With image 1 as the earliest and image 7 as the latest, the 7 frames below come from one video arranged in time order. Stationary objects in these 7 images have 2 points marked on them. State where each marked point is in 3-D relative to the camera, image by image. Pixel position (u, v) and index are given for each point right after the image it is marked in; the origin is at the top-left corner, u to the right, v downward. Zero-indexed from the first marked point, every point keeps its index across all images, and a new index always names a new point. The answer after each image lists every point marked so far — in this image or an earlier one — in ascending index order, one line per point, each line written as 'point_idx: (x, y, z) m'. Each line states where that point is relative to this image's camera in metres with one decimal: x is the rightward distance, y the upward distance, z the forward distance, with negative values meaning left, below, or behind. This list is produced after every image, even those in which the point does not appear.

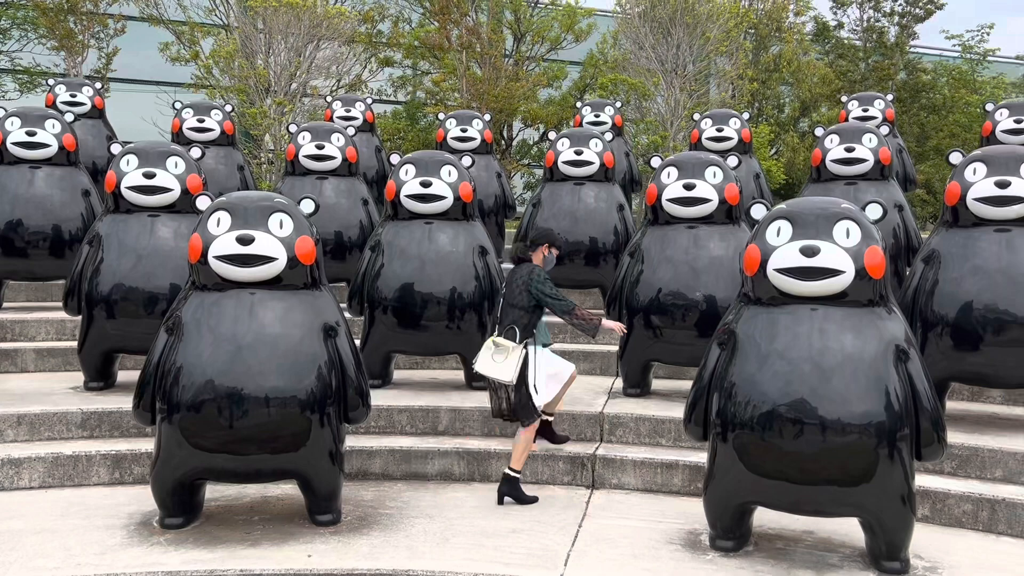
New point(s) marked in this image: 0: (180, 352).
0: (-1.6, -0.3, +4.5) m
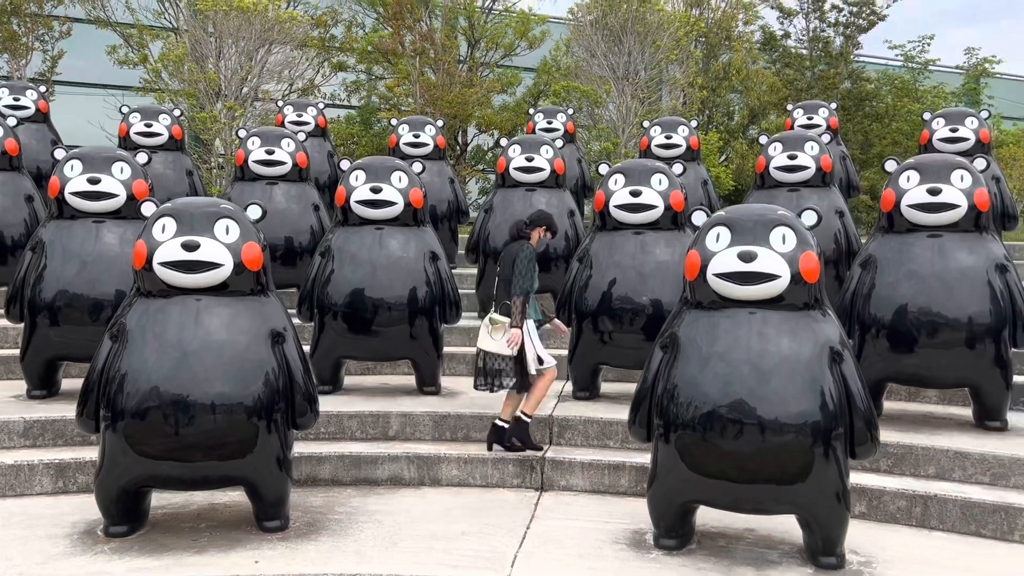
0: (-1.9, -0.3, +4.4) m
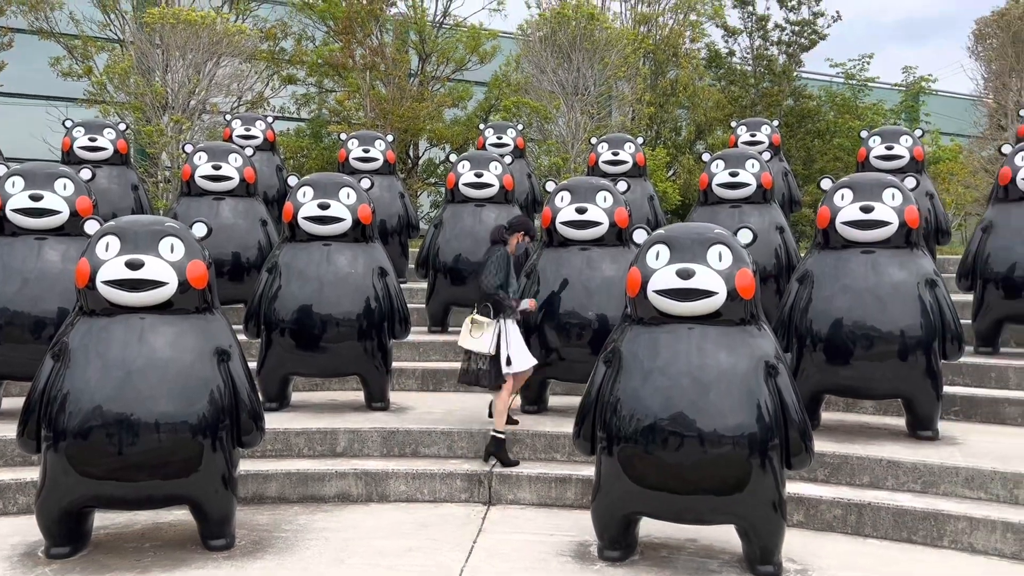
0: (-2.2, -0.4, +4.4) m
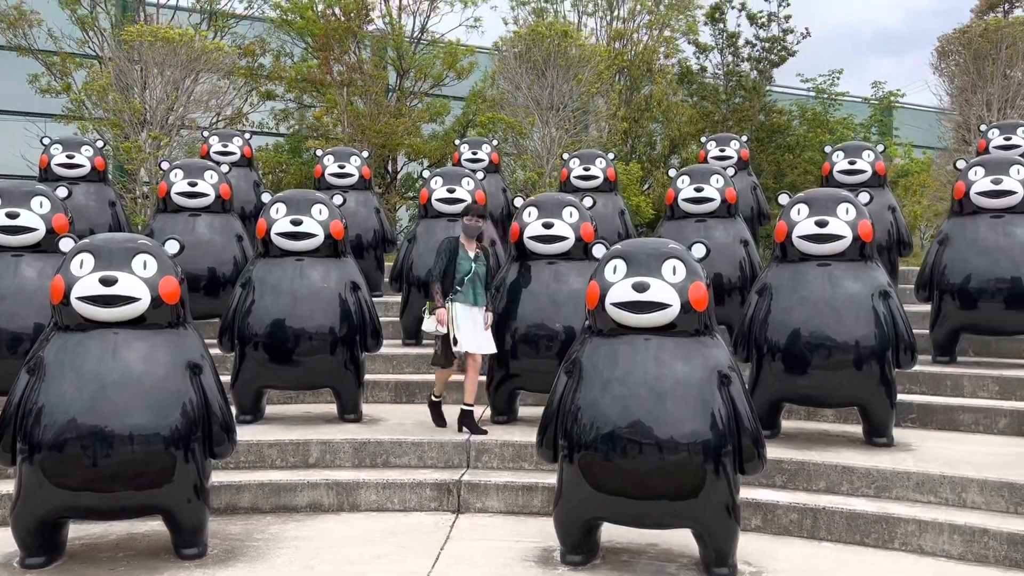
0: (-2.3, -0.5, +4.5) m
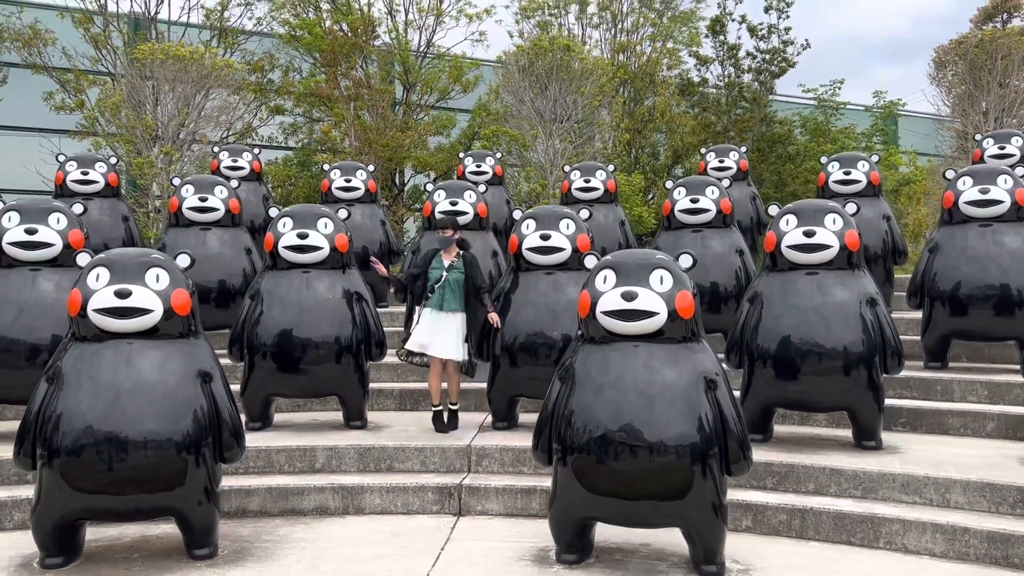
0: (-2.4, -0.6, +4.8) m
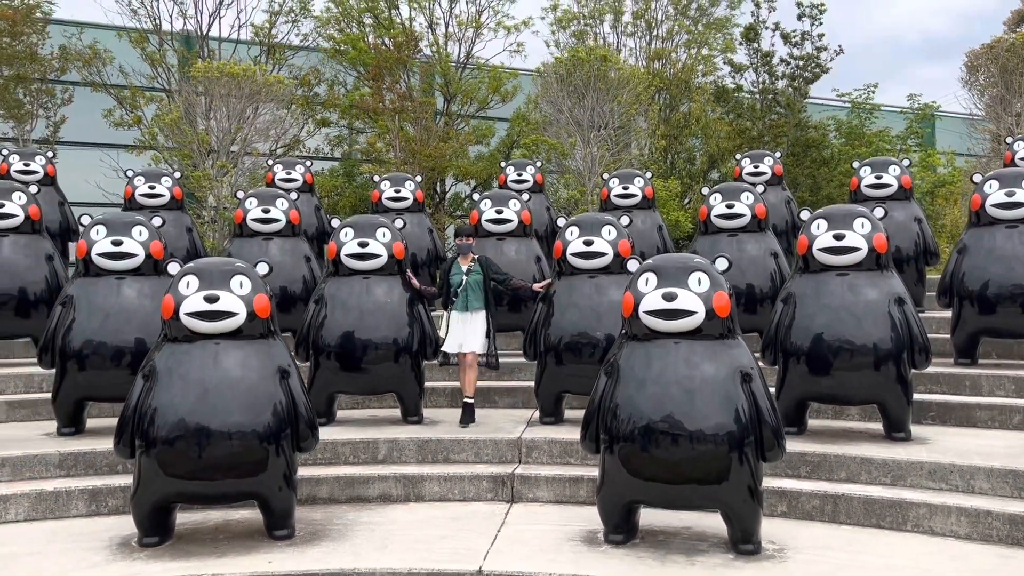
0: (-2.1, -0.6, +5.3) m
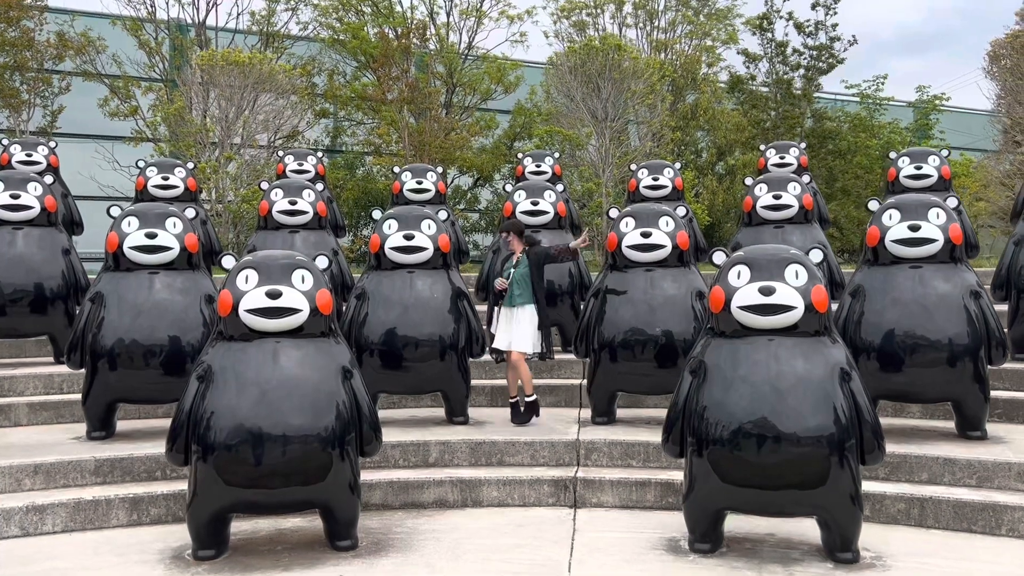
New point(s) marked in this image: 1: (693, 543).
0: (-1.6, -0.6, +4.9) m
1: (+1.0, -1.4, +5.1) m
